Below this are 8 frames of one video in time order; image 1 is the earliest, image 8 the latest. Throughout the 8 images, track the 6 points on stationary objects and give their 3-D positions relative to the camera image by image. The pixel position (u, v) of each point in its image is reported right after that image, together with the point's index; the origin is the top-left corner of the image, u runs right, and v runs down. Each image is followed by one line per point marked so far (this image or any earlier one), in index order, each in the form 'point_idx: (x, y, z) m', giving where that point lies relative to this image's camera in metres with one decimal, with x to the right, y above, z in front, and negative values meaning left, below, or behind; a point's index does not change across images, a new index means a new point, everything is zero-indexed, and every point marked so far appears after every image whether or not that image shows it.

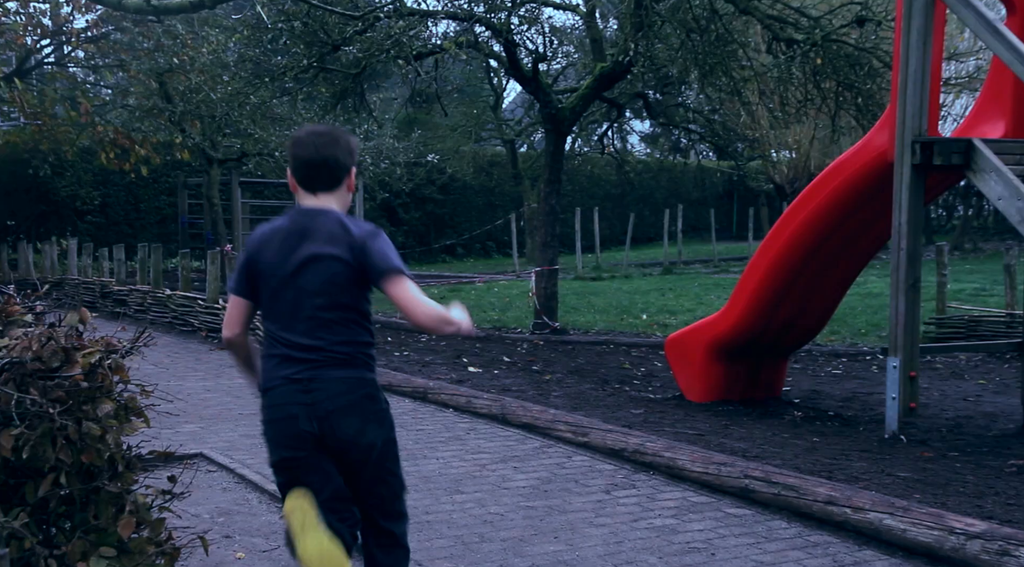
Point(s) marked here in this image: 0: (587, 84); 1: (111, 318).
0: (+0.9, +2.3, +12.6) m
1: (-4.8, -0.4, +13.5) m
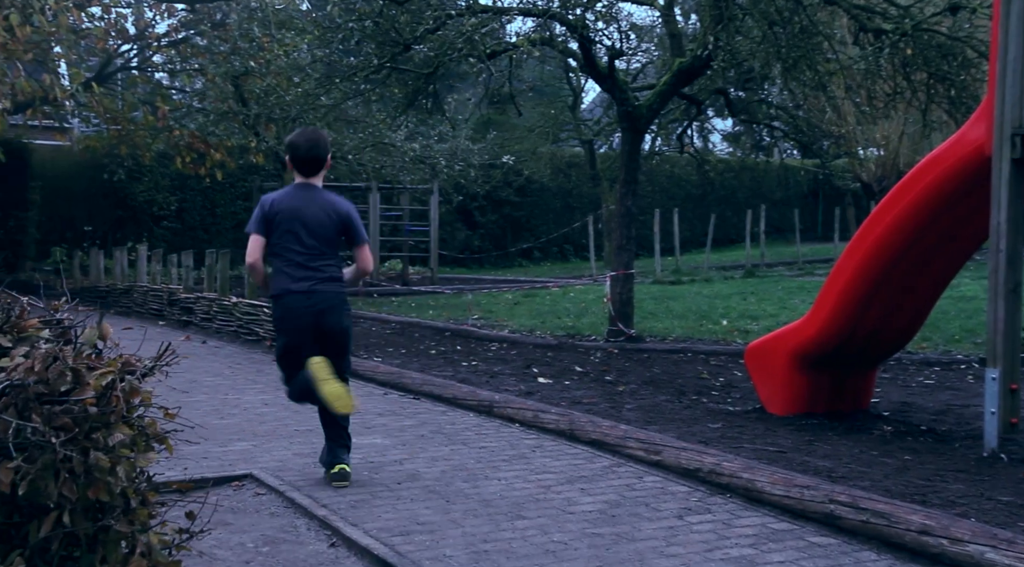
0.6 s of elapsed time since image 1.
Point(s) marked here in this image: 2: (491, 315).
0: (+1.7, +2.2, +12.2) m
1: (-4.0, -0.5, +13.5) m
2: (-0.3, -0.5, +16.8) m
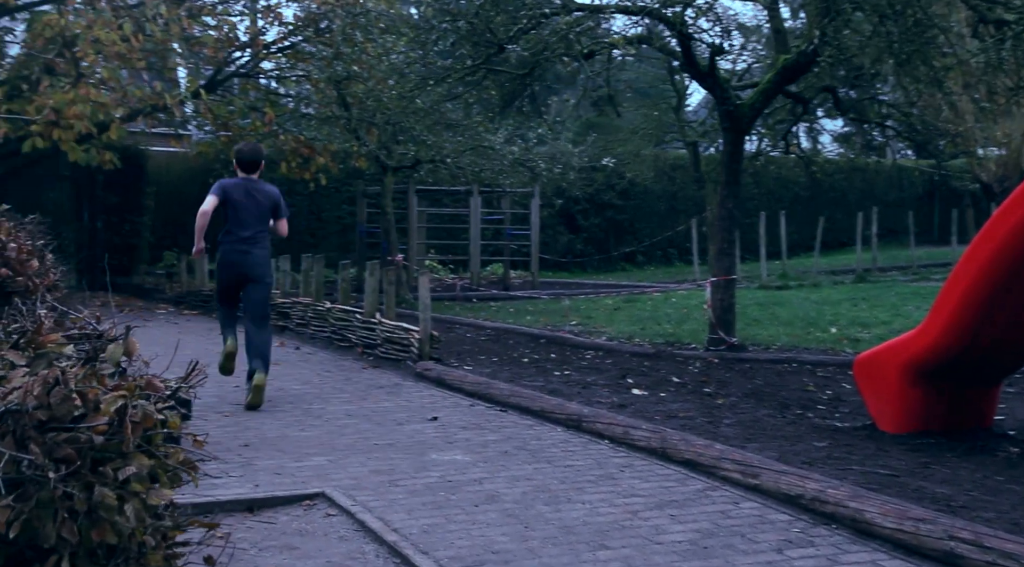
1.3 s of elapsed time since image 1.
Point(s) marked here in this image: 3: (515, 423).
0: (+2.7, +2.1, +11.6) m
1: (-2.8, -0.6, +13.4) m
2: (+1.2, -0.5, +16.3) m
3: (0.0, -1.0, +7.8) m
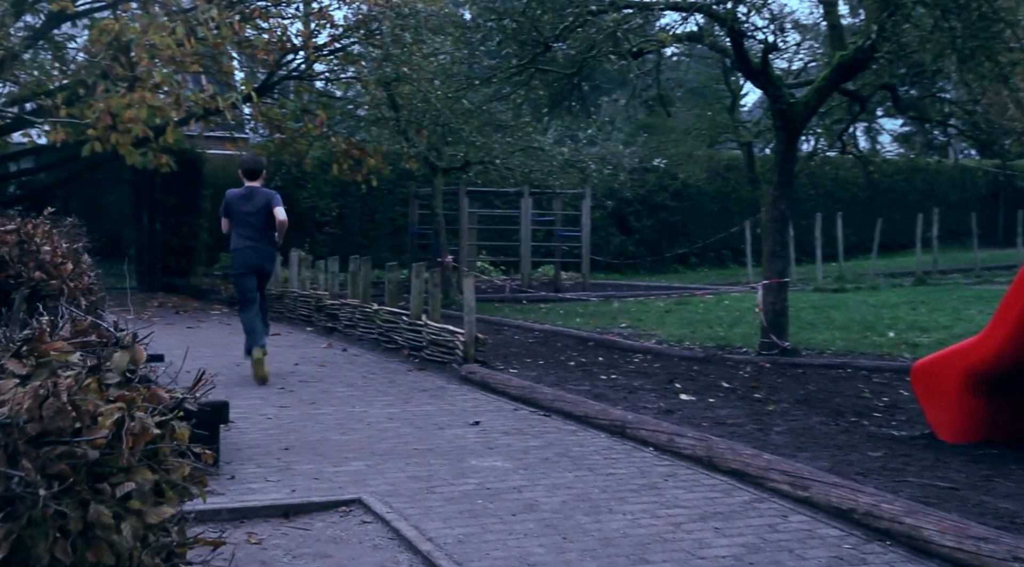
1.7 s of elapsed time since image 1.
0: (+3.1, +2.1, +11.3) m
1: (-2.2, -0.6, +13.4) m
2: (+1.9, -0.6, +16.1) m
3: (+0.3, -1.0, +7.6) m
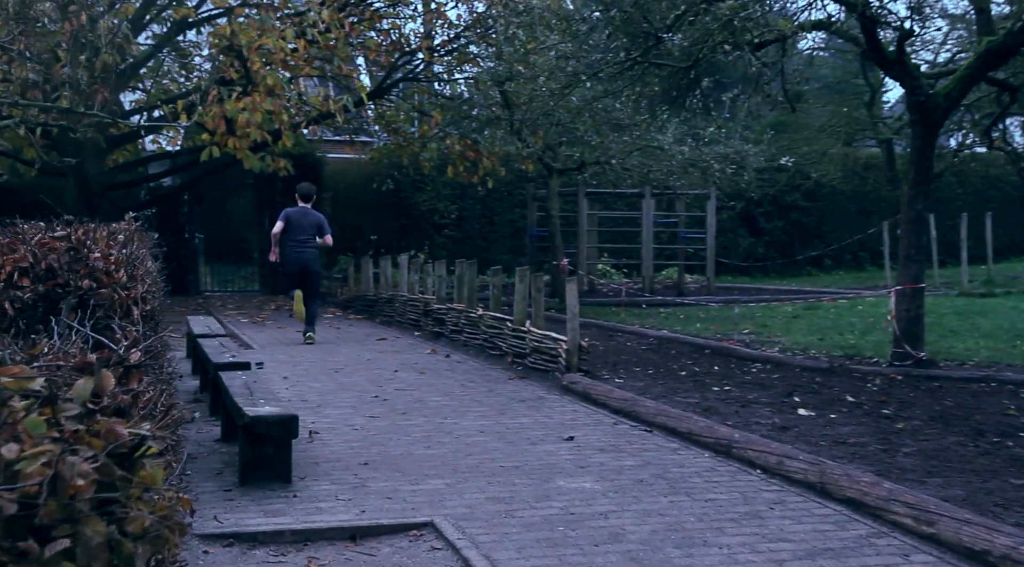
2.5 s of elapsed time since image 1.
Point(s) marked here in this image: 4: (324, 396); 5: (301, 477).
0: (+4.2, +2.1, +10.4) m
1: (-0.9, -0.6, +13.1) m
2: (+3.5, -0.6, +15.3) m
3: (+0.9, -1.0, +7.0) m
4: (-1.5, -0.9, +8.7) m
5: (-1.1, -1.0, +6.0) m
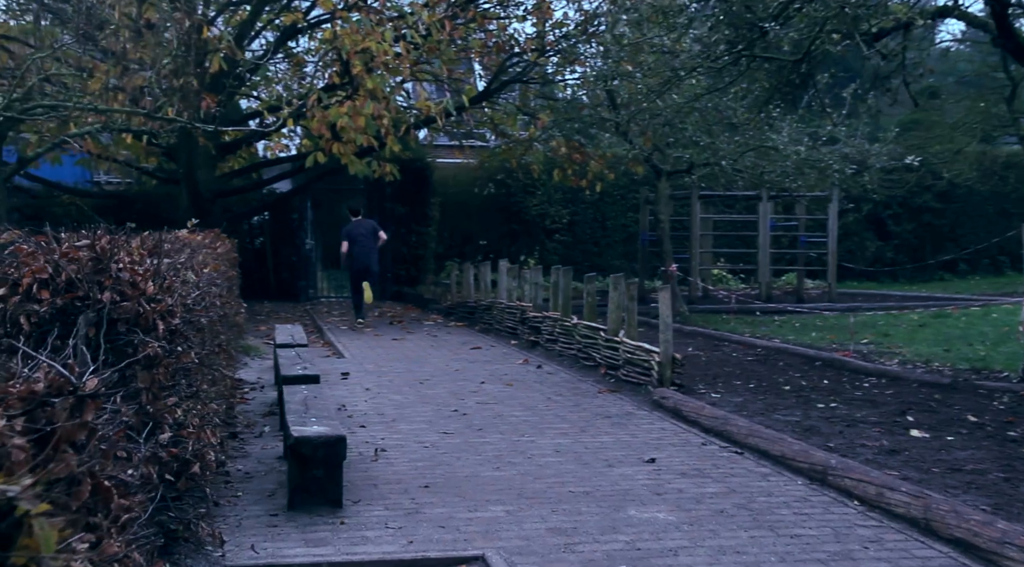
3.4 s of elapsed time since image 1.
0: (+5.0, +2.0, +9.5) m
1: (+0.2, -0.7, +12.7) m
2: (+4.8, -0.7, +14.4) m
3: (+1.4, -1.1, +6.5) m
4: (-0.8, -1.0, +8.4) m
5: (-0.8, -1.1, +5.6) m
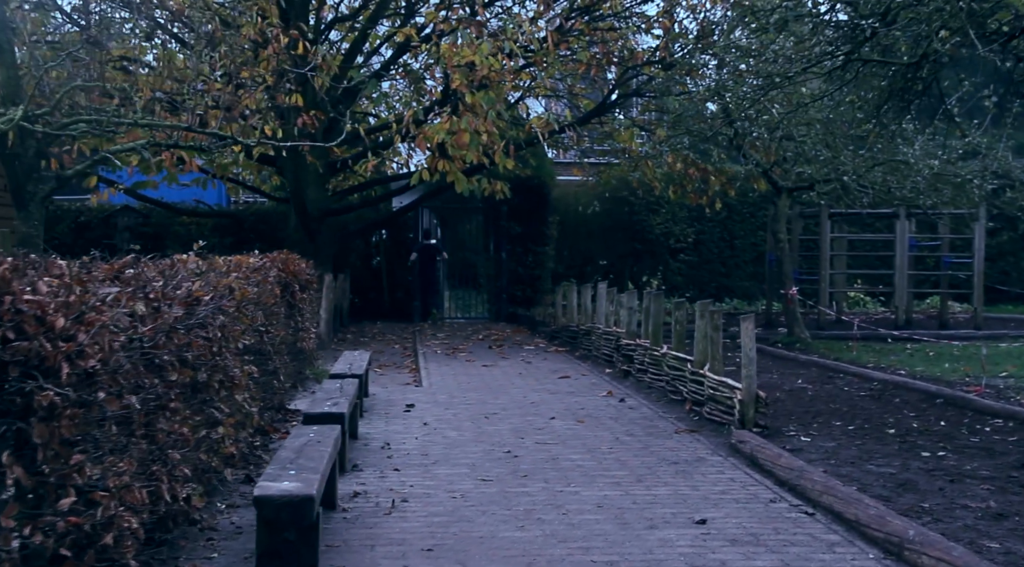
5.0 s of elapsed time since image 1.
0: (+5.5, +1.8, +8.1) m
1: (+1.1, -1.0, +11.8) m
2: (+6.0, -1.0, +12.9) m
3: (+1.5, -1.3, +5.5) m
4: (-0.4, -1.1, +7.7) m
5: (-0.8, -1.2, +4.9) m
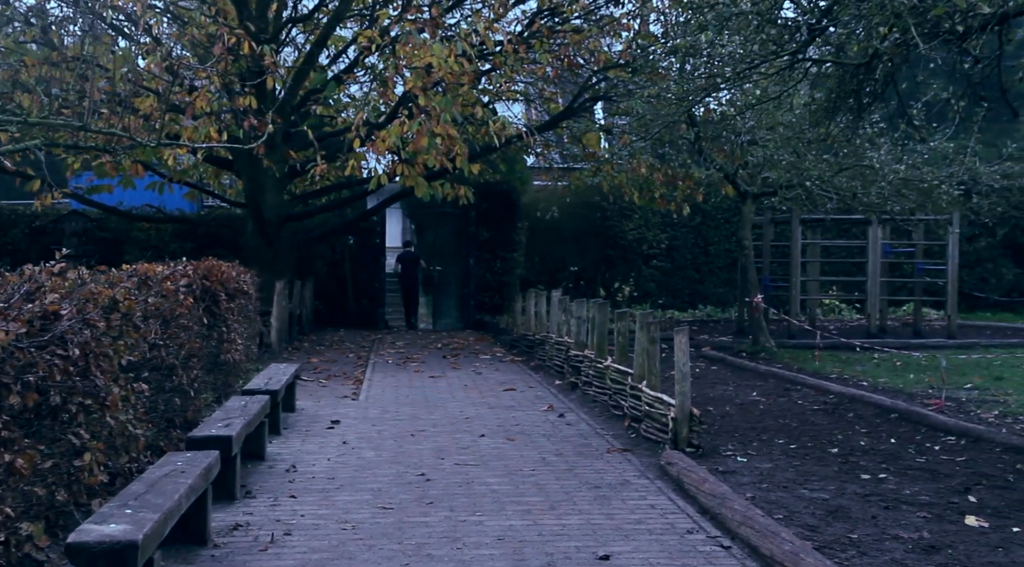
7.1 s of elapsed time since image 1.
0: (+4.9, +1.7, +7.6) m
1: (+0.6, -1.1, +11.3) m
2: (+5.4, -1.1, +12.5) m
3: (+0.9, -1.3, +5.0) m
4: (-1.0, -1.2, +7.2) m
5: (-1.3, -1.3, +4.4) m
